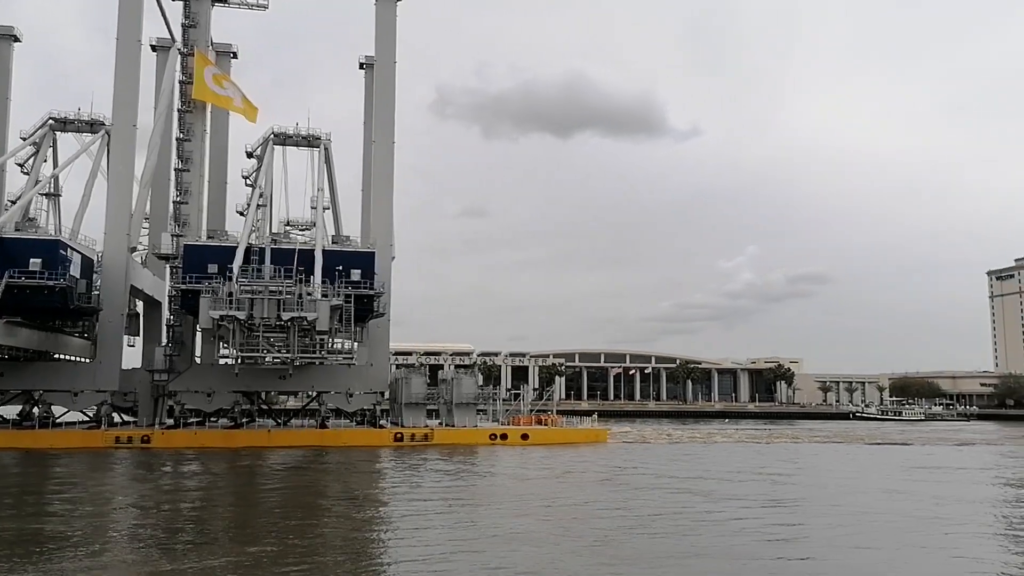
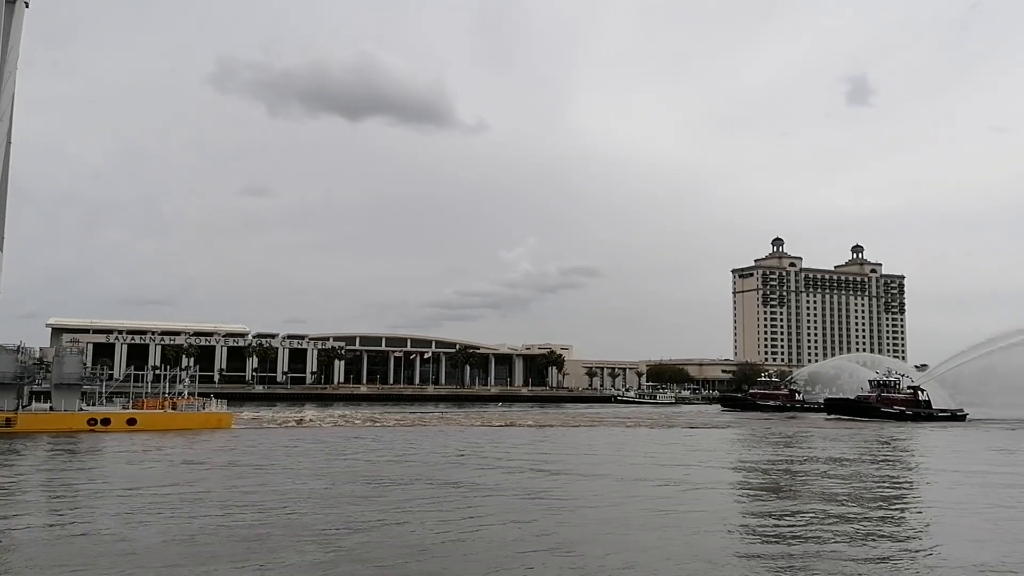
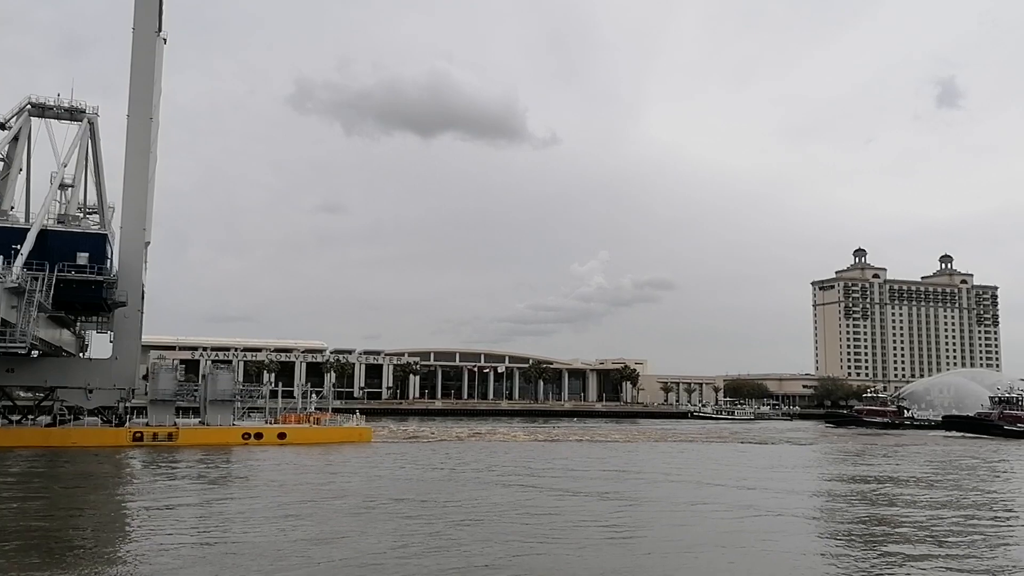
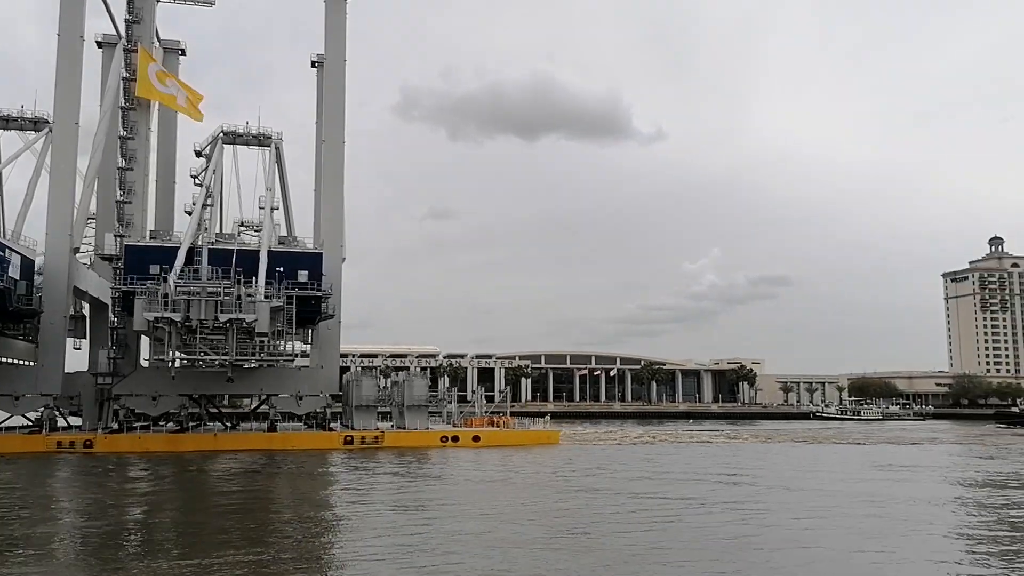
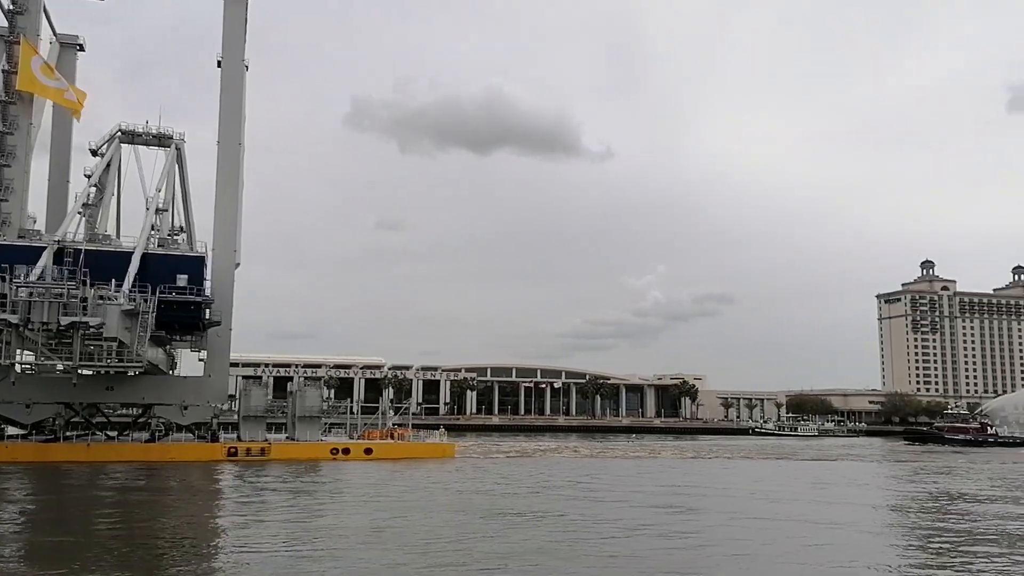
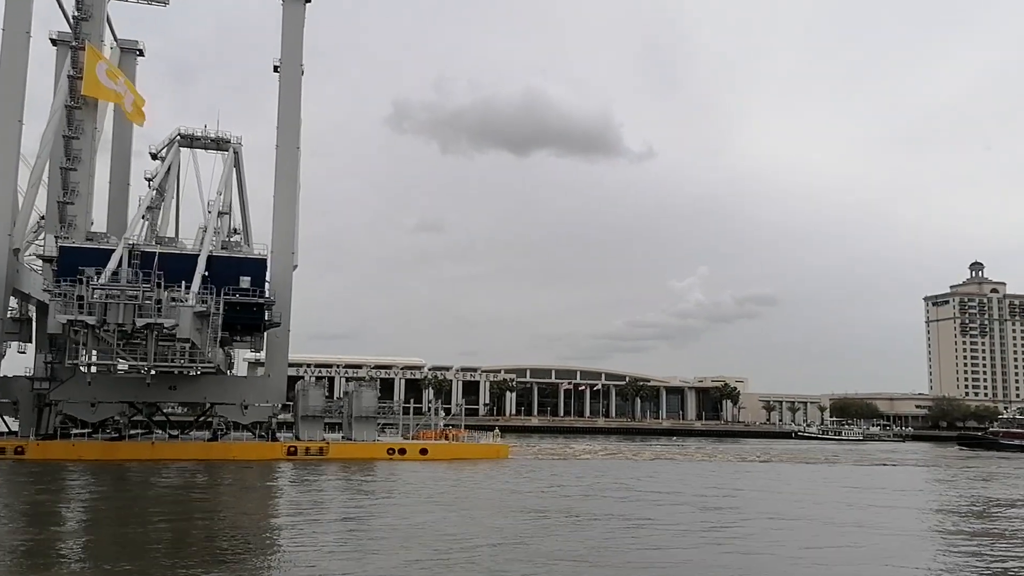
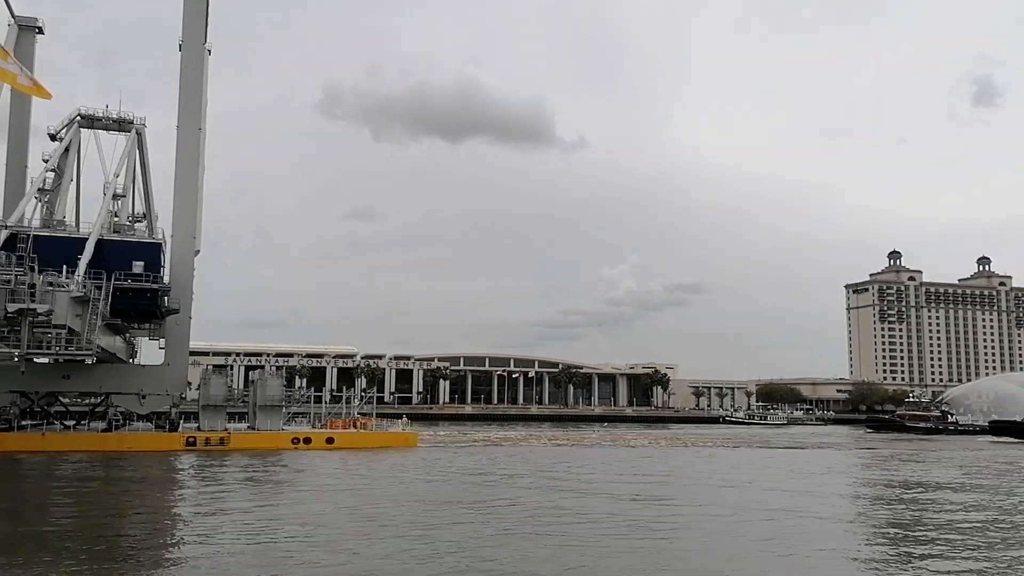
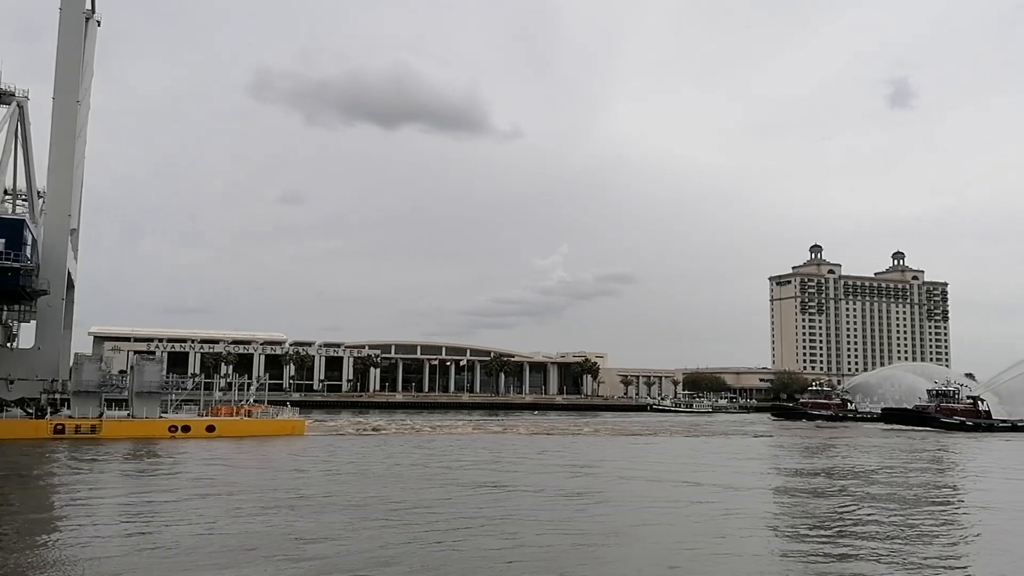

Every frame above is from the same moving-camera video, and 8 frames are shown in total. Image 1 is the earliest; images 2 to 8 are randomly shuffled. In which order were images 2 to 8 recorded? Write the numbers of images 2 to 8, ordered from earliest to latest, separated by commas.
4, 6, 5, 7, 3, 8, 2
